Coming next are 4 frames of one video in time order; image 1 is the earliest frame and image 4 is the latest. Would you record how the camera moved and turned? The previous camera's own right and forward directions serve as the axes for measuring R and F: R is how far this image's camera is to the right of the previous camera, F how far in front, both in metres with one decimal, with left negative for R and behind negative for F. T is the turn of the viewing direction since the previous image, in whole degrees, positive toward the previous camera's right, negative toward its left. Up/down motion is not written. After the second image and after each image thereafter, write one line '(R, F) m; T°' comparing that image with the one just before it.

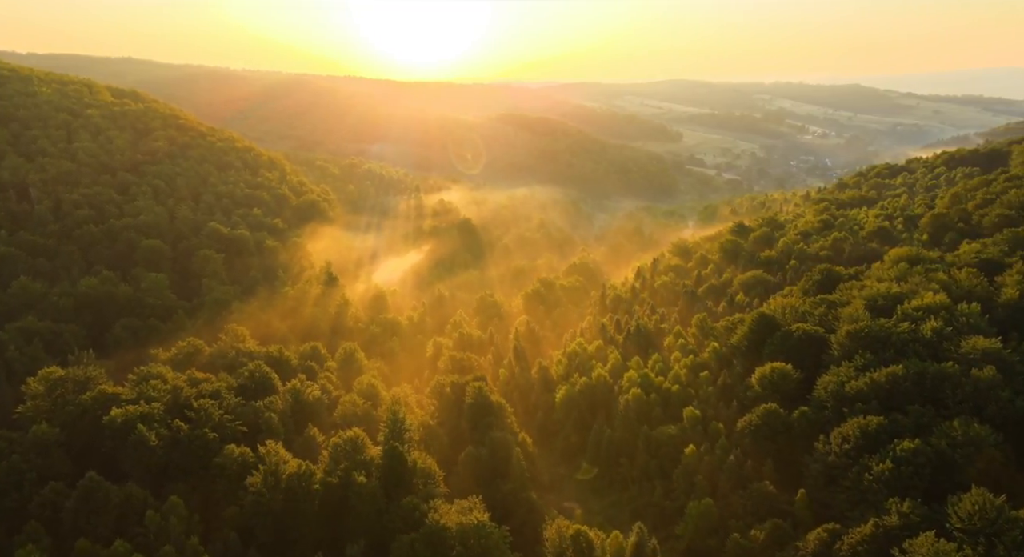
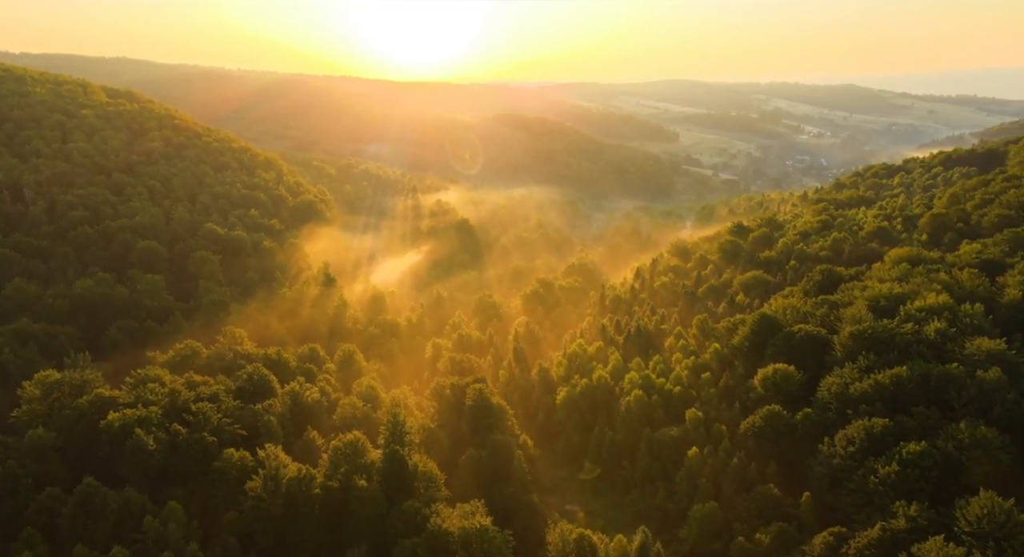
(-0.3, +0.6) m; 0°
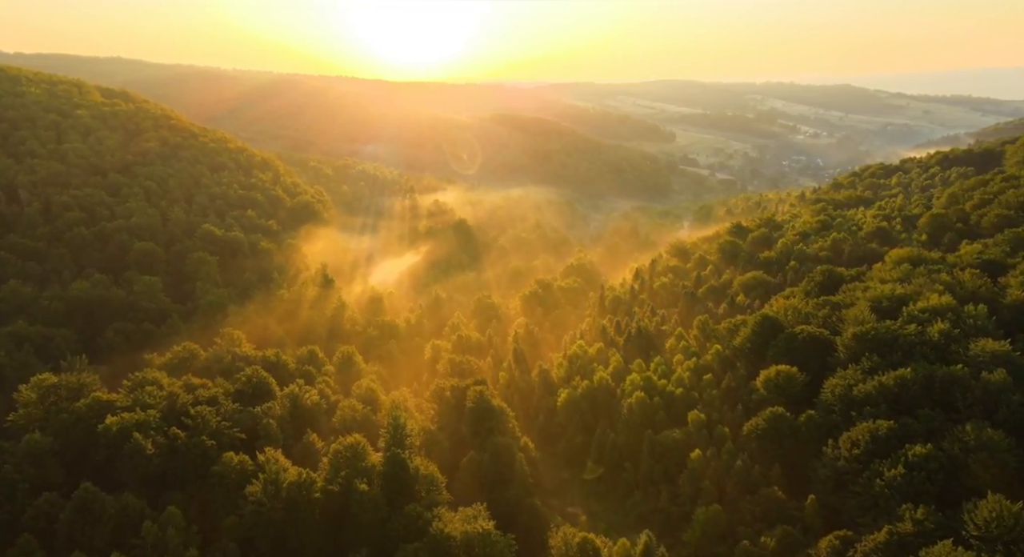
(-0.4, +0.5) m; 0°
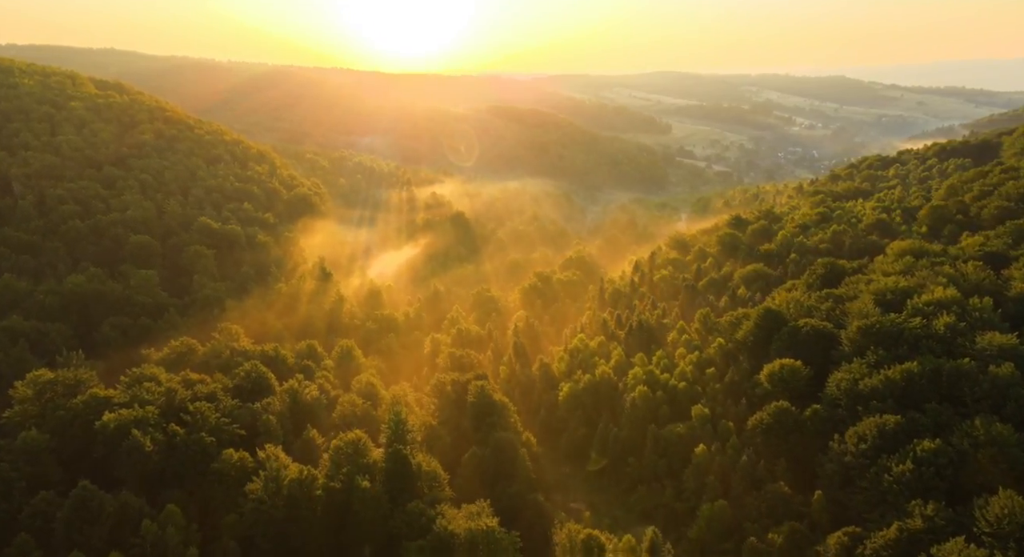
(-0.5, +0.8) m; 0°
